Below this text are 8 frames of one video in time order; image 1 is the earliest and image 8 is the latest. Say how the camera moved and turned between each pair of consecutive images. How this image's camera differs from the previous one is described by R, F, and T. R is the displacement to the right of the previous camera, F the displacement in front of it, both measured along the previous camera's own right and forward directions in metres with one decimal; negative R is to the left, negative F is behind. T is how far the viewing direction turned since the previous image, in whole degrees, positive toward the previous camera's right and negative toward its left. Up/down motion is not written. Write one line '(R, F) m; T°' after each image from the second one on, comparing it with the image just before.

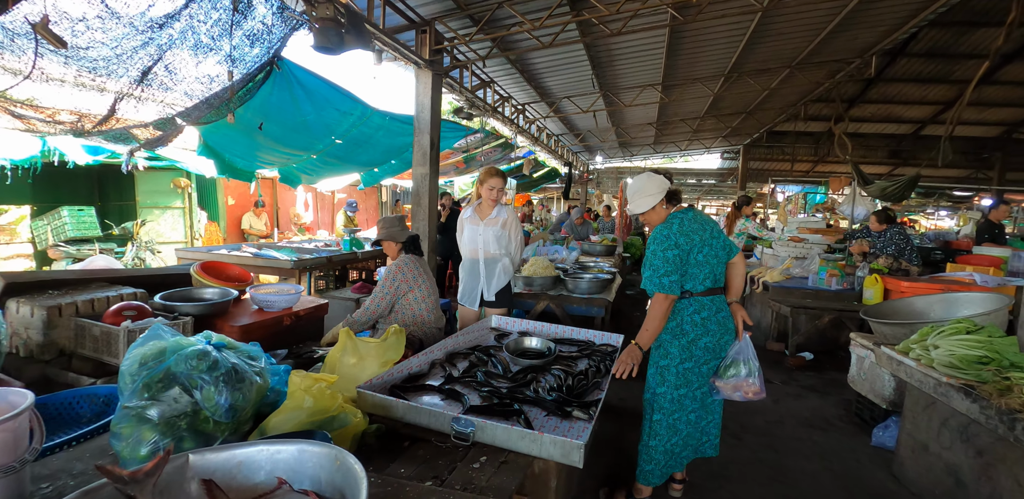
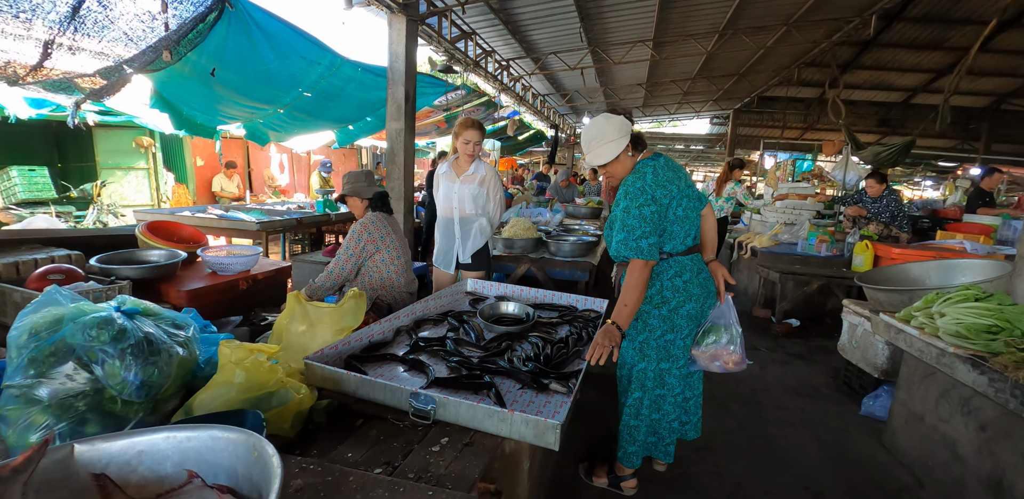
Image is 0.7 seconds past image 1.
(+0.1, +0.4) m; +2°
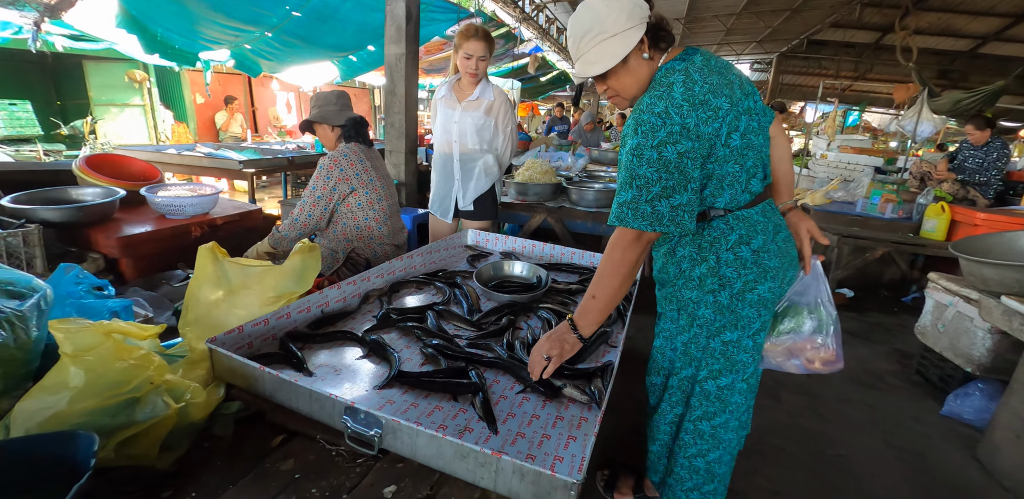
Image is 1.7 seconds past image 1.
(+0.1, +1.0) m; -2°
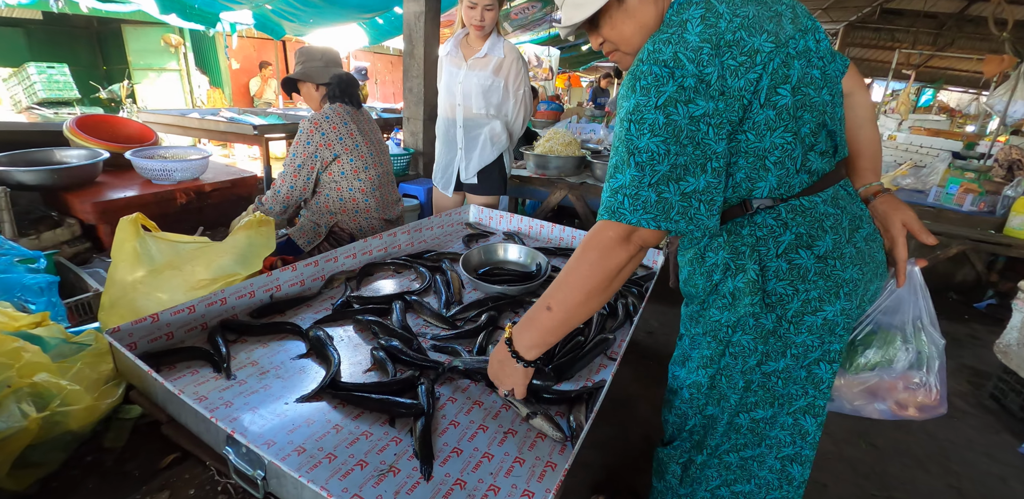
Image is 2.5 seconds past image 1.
(+0.3, +0.5) m; -4°
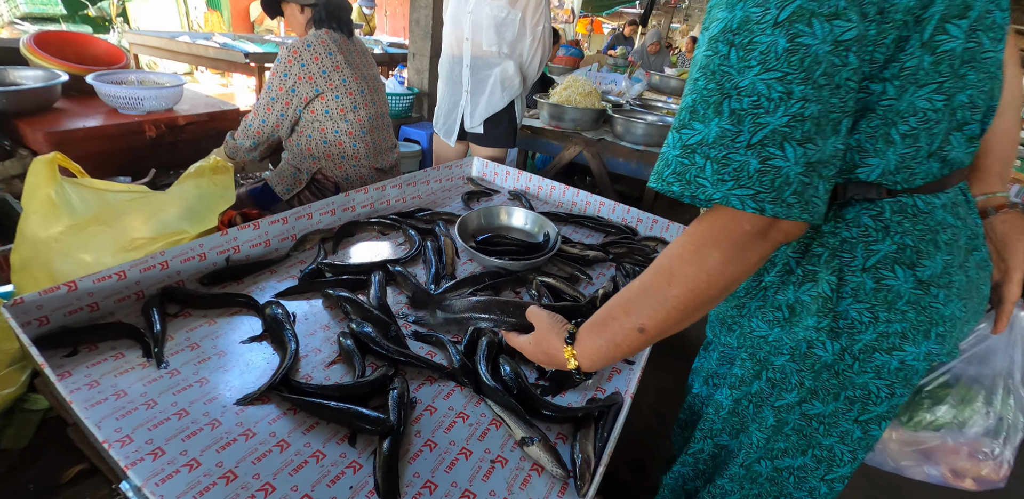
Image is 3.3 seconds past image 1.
(0.0, +0.4) m; -1°
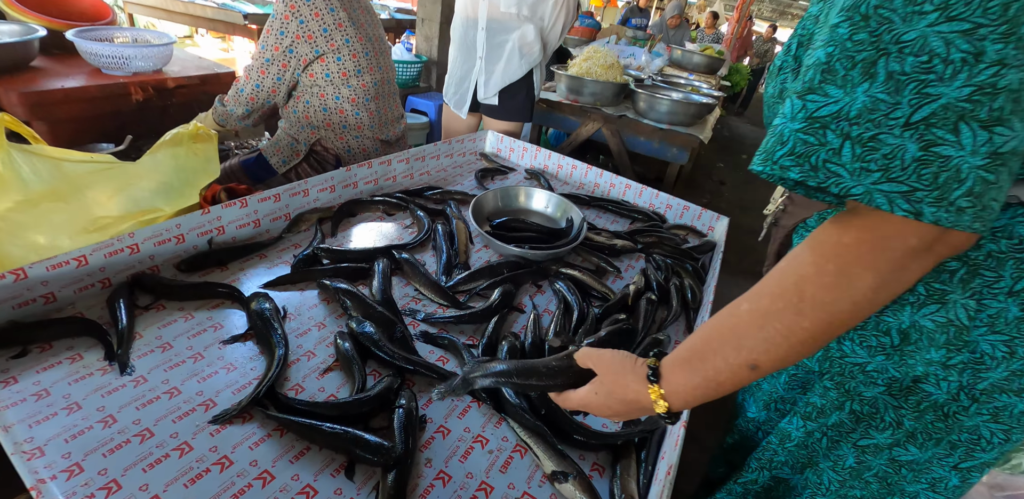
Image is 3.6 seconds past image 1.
(-0.1, +0.2) m; -1°
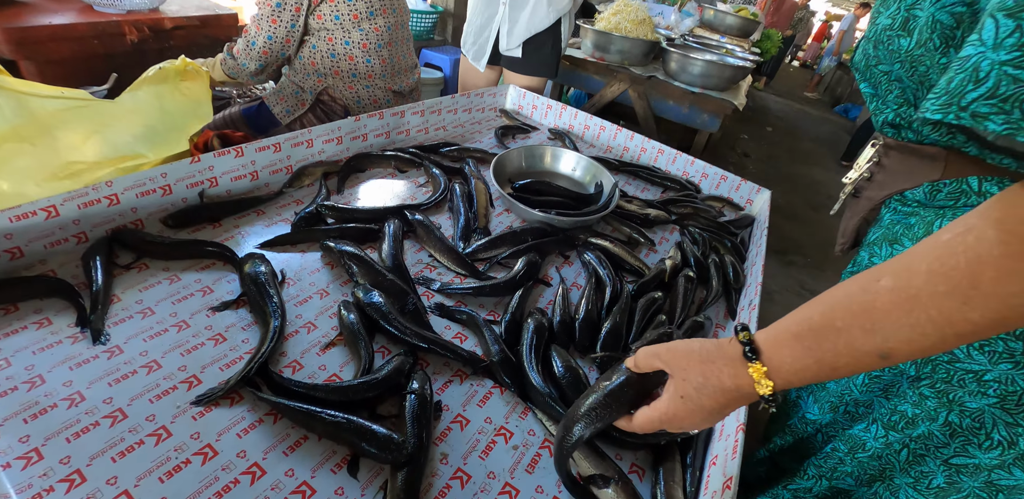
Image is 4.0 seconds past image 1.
(-0.1, +0.2) m; -1°
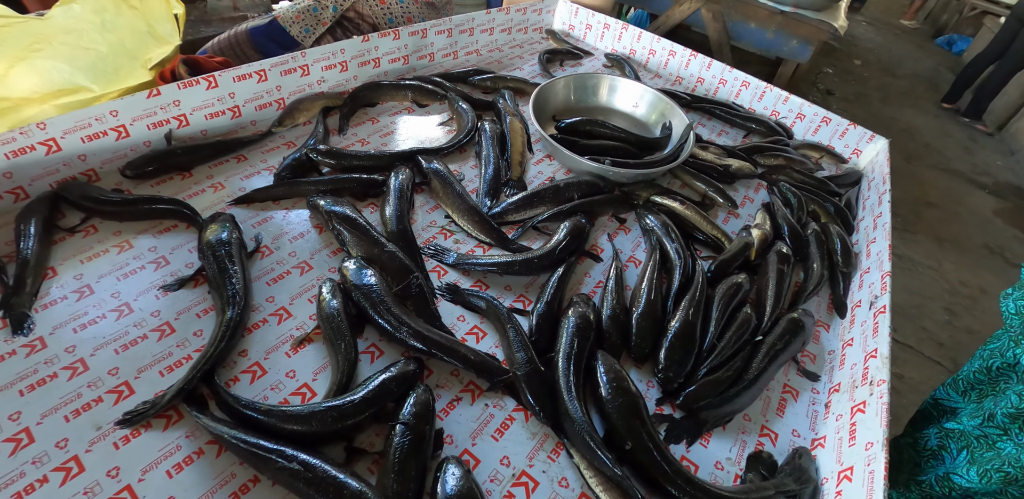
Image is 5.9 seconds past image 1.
(0.0, +0.3) m; -6°
